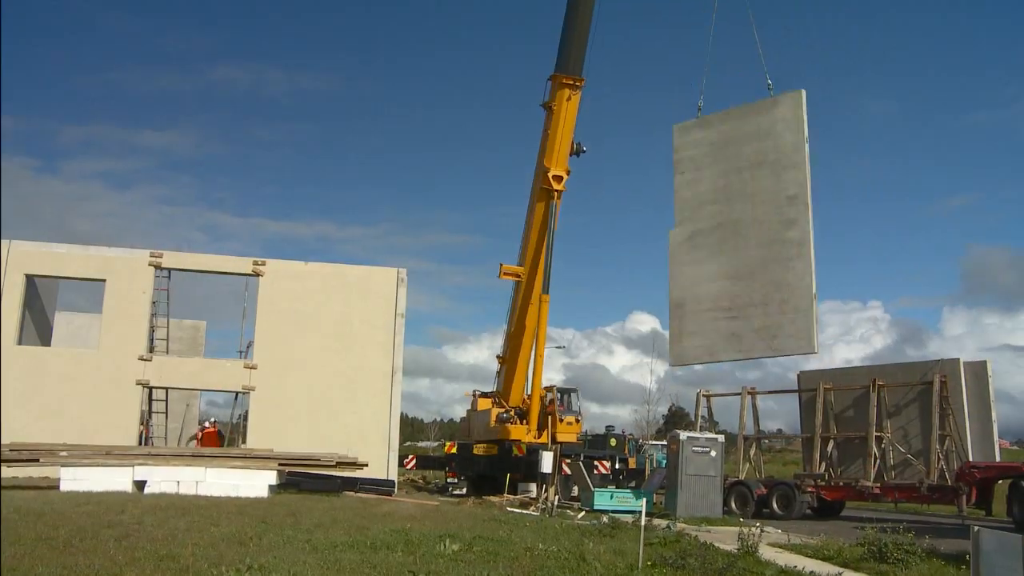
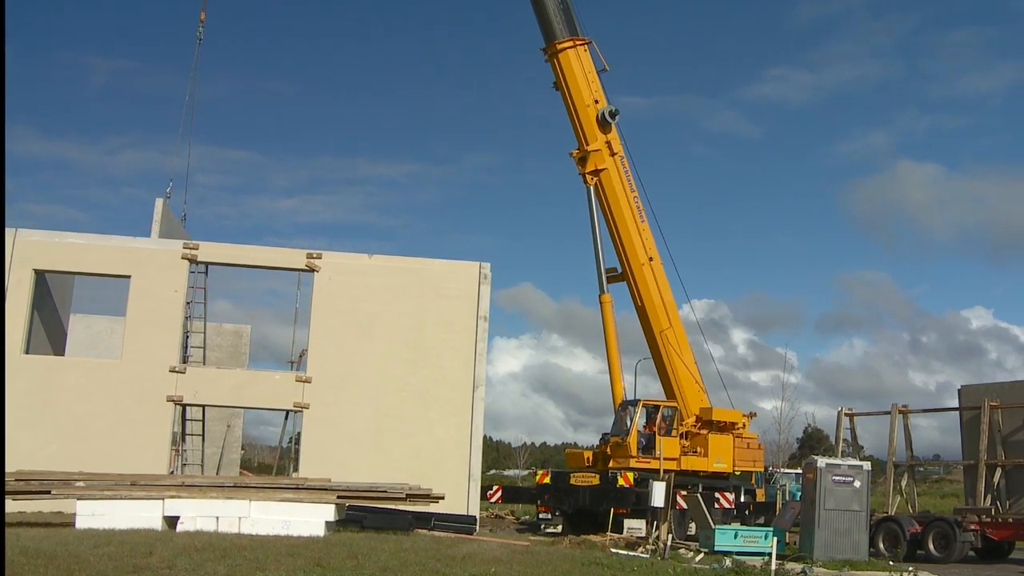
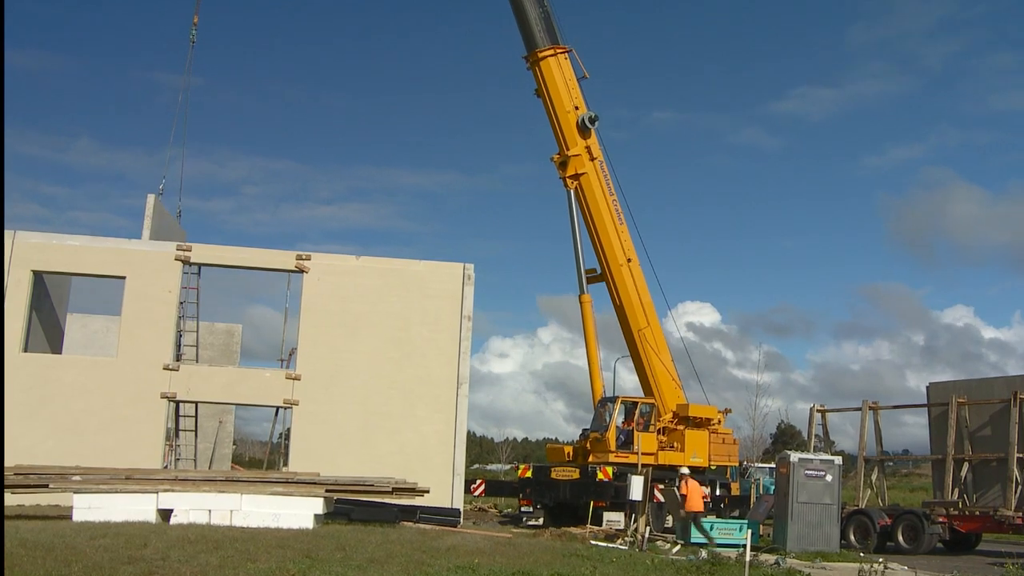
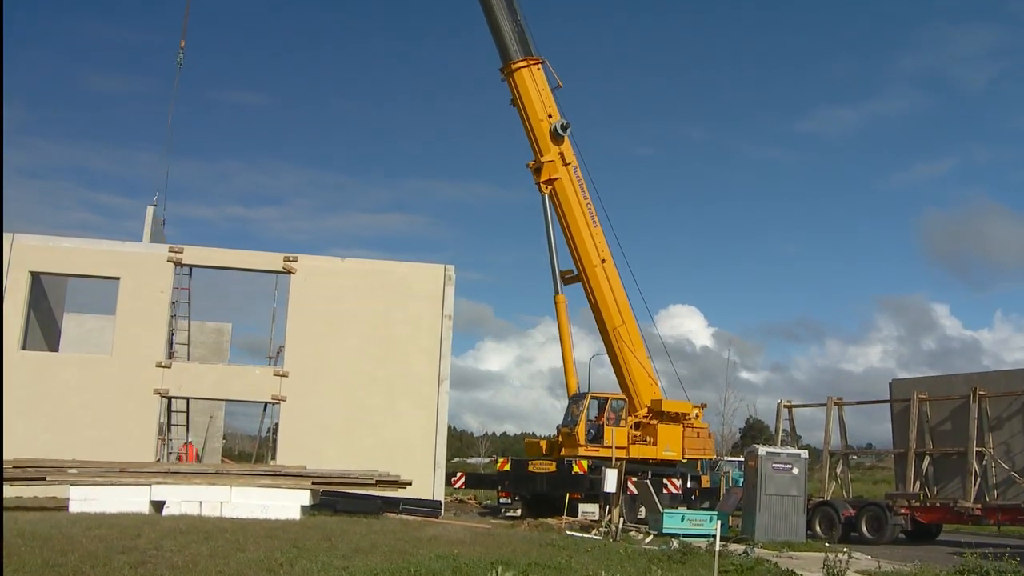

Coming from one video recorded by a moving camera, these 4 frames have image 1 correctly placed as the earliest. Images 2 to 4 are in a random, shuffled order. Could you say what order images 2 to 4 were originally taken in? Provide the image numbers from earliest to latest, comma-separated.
4, 3, 2
